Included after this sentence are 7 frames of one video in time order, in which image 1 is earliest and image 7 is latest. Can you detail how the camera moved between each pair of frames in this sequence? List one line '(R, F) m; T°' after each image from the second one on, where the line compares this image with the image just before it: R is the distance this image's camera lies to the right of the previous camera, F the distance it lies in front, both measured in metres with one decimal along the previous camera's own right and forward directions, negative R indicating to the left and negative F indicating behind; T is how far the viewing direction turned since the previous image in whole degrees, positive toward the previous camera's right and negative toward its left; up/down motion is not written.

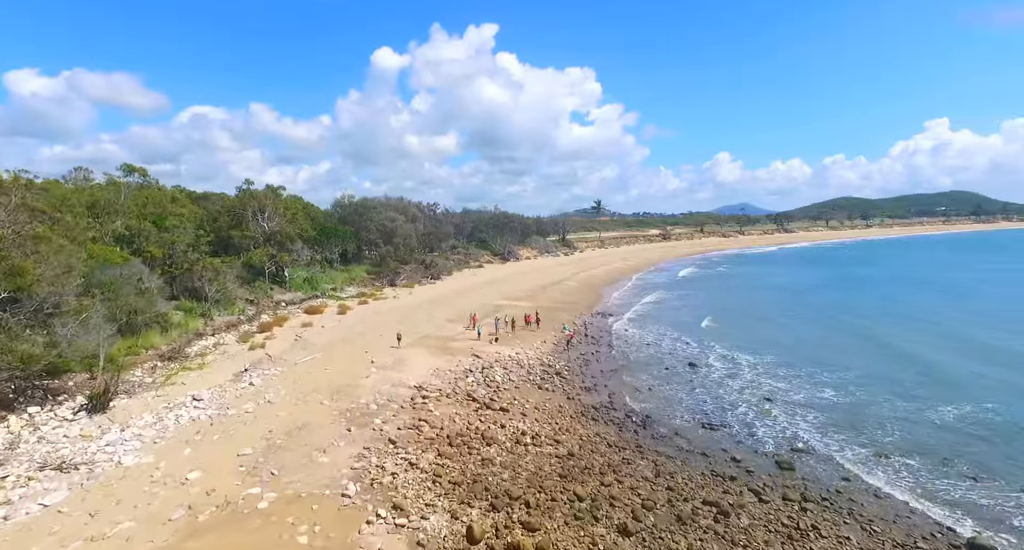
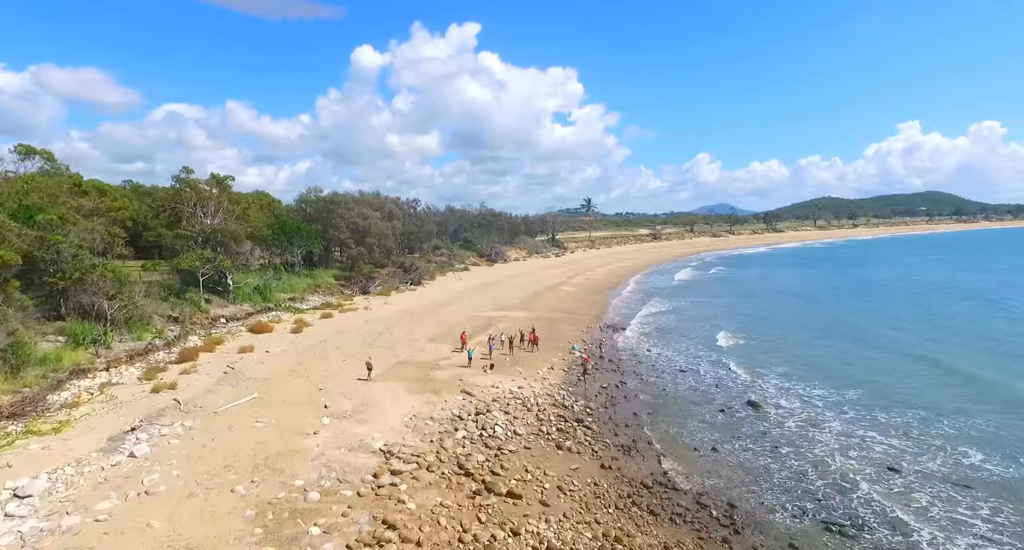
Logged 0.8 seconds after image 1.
(-0.6, +5.1) m; +2°
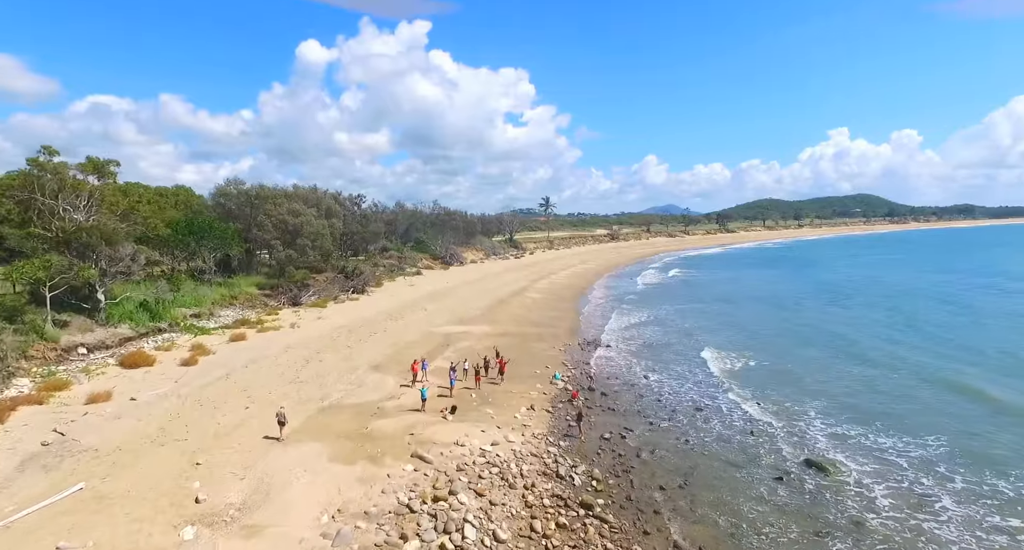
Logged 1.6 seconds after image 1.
(-0.4, +4.8) m; +5°
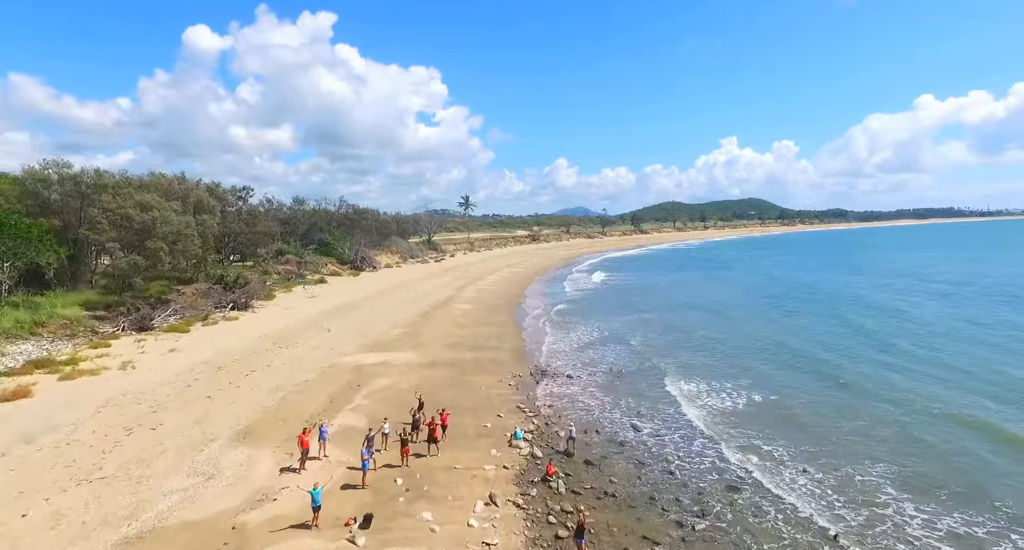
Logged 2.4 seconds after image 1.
(-0.6, +5.6) m; +9°
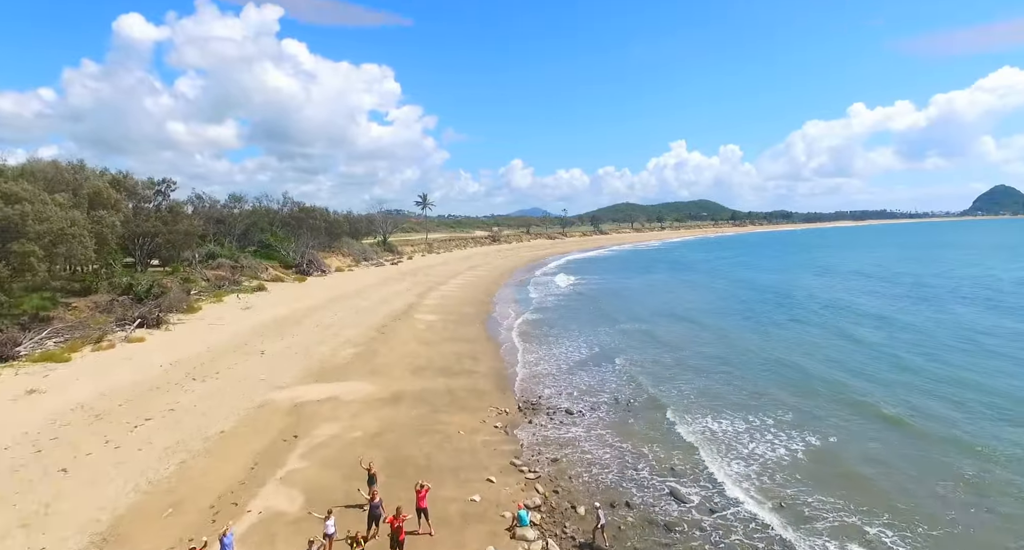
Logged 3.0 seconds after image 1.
(-0.8, +4.0) m; +5°
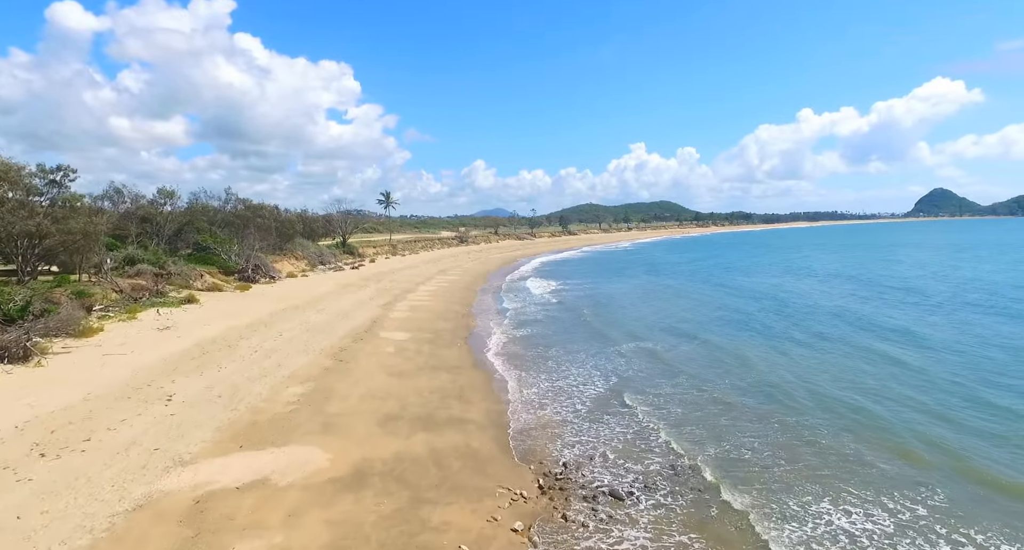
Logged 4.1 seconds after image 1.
(-1.1, +5.0) m; +4°
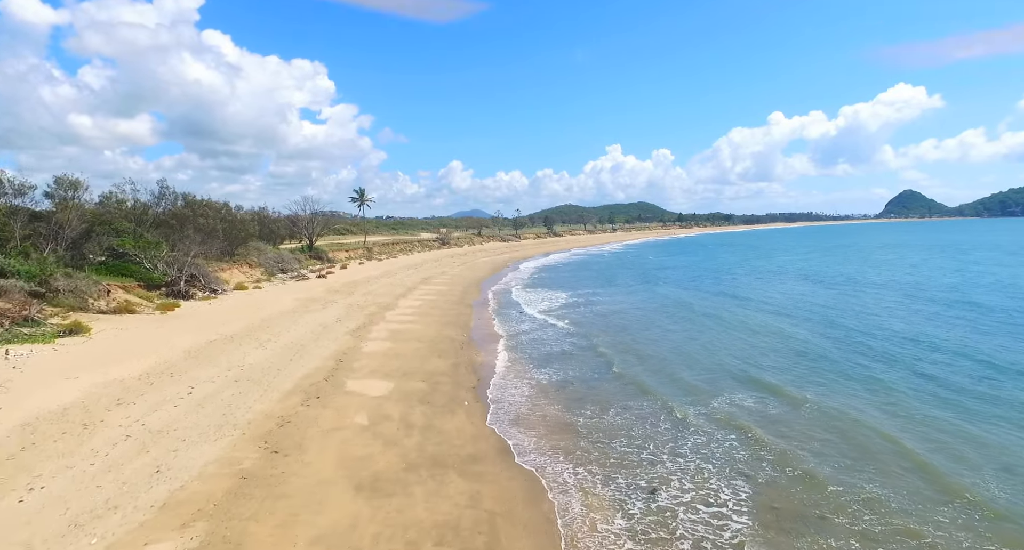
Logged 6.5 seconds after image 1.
(-1.6, +8.0) m; +2°
